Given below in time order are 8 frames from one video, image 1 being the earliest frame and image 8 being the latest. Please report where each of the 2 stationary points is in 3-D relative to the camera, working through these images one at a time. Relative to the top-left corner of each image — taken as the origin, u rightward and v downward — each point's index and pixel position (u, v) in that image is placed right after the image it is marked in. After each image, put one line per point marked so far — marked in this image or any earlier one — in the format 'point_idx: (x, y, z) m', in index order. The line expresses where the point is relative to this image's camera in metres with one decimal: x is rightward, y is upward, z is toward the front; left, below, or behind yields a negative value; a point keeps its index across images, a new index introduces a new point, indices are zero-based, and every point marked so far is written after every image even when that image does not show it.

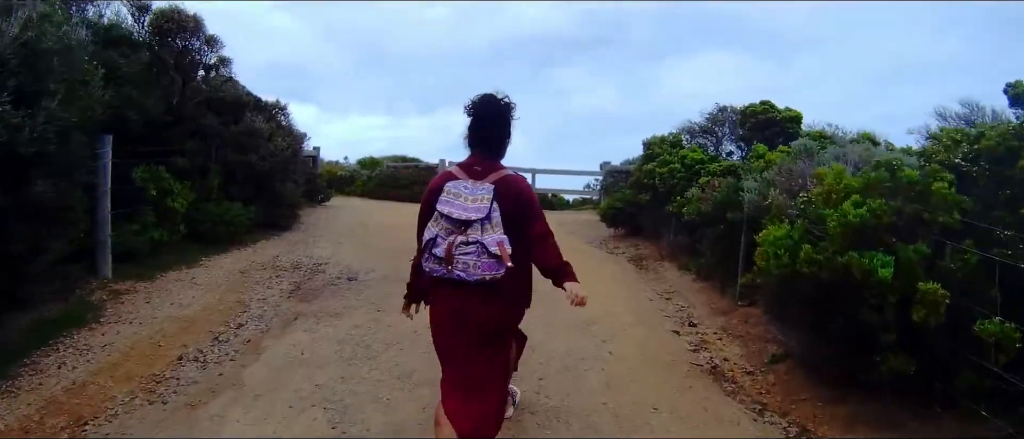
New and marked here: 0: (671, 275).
0: (+1.4, -0.5, +9.9) m
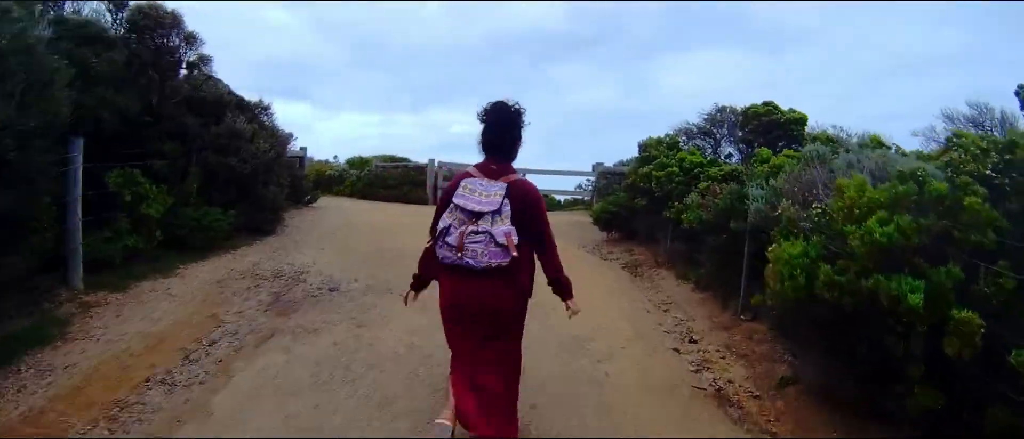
0: (+1.3, -0.5, +9.4) m
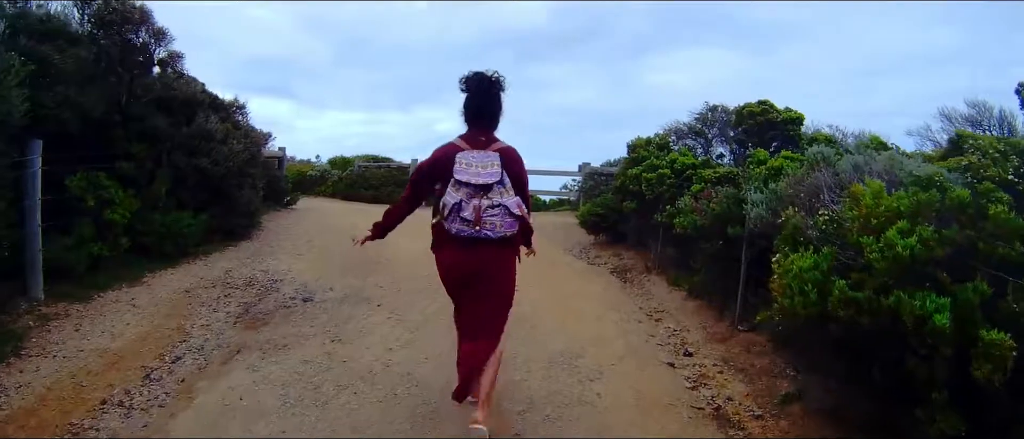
0: (+1.2, -0.6, +9.0) m
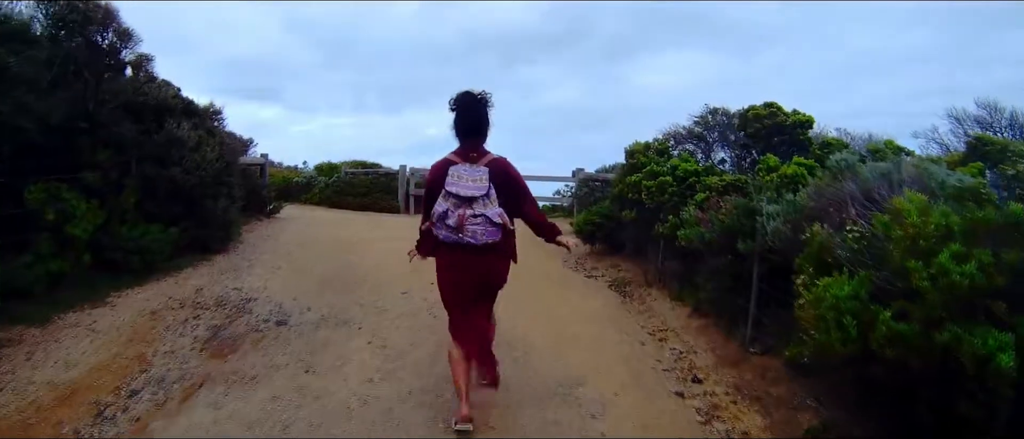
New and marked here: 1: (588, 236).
0: (+1.1, -0.6, +8.4) m
1: (+0.7, -0.2, +11.4) m
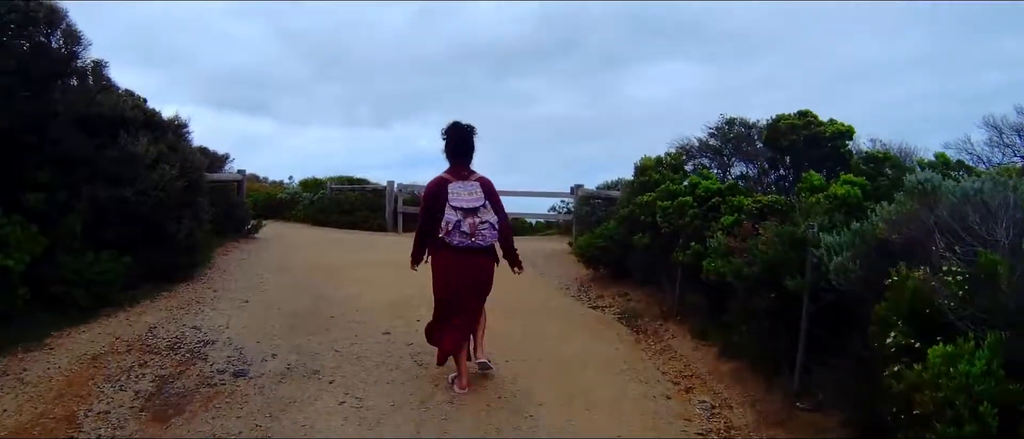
0: (+1.1, -0.8, +7.3) m
1: (+0.7, -0.4, +10.3) m
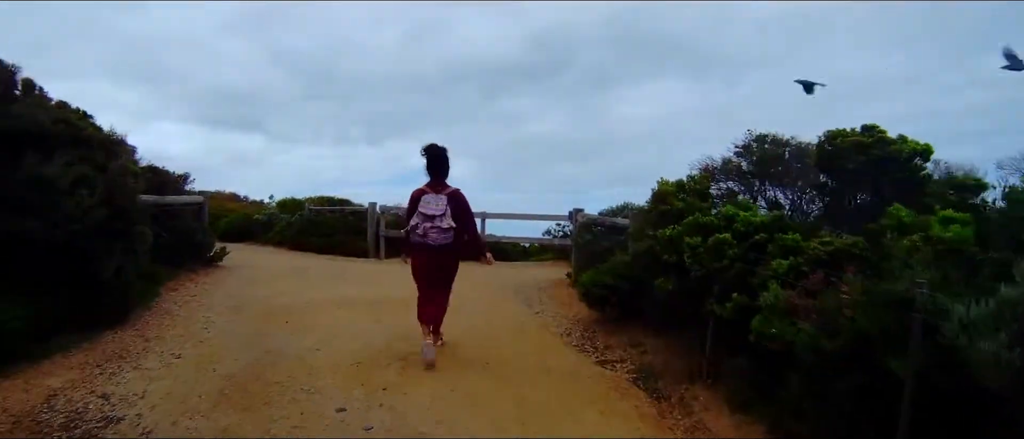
0: (+1.0, -1.0, +5.8) m
1: (+0.6, -0.6, +8.8) m
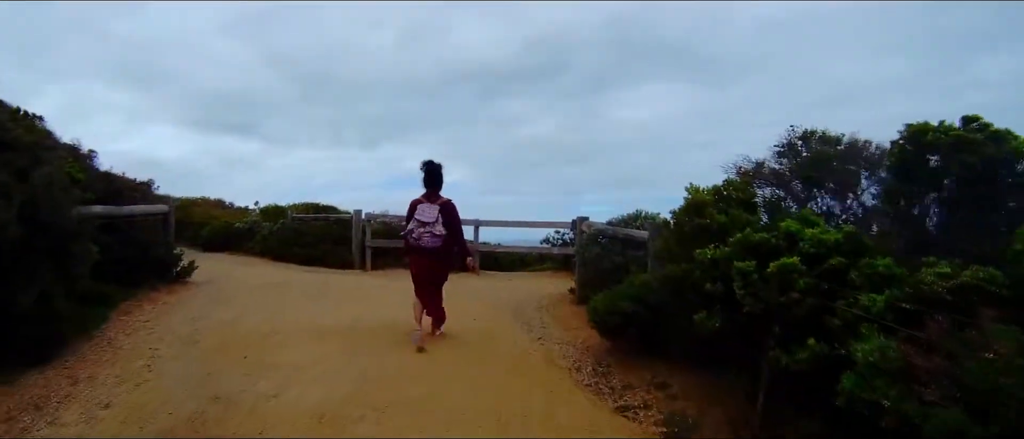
0: (+1.1, -1.1, +4.5) m
1: (+0.6, -0.7, +7.5) m
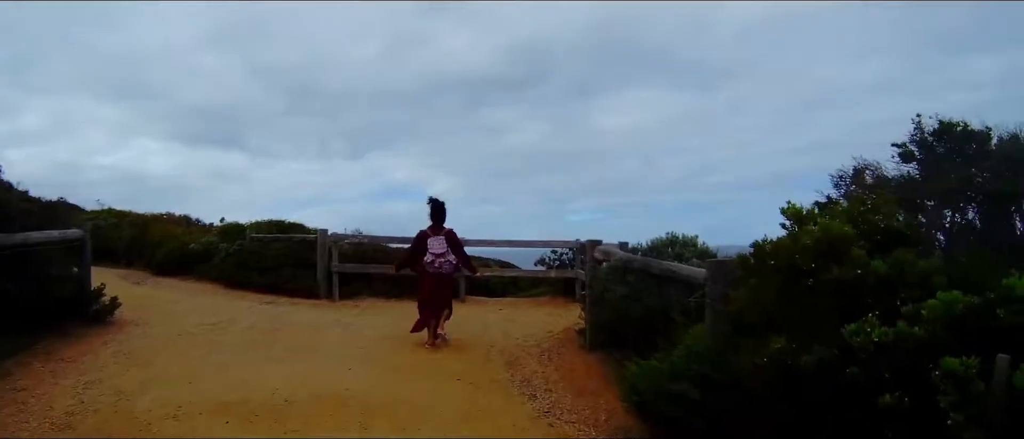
0: (+1.1, -1.2, +2.2) m
1: (+0.6, -0.9, +5.2) m
